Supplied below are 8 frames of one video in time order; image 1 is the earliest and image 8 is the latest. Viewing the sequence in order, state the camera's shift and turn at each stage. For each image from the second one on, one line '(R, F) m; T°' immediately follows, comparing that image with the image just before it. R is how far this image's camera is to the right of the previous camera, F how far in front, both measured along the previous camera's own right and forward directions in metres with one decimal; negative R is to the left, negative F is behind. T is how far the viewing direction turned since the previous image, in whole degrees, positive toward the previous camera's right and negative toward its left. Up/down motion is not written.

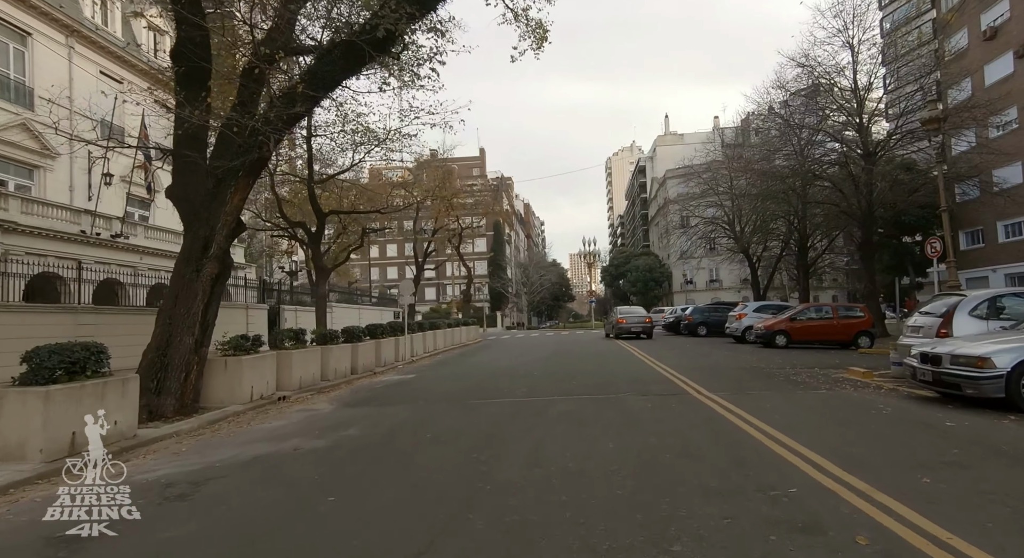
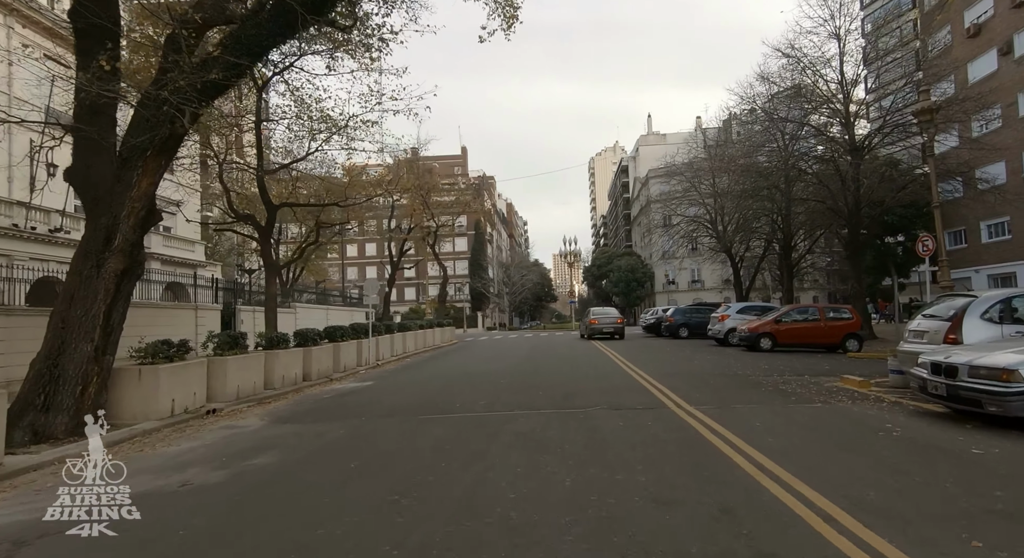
(+0.4, +1.1) m; +2°
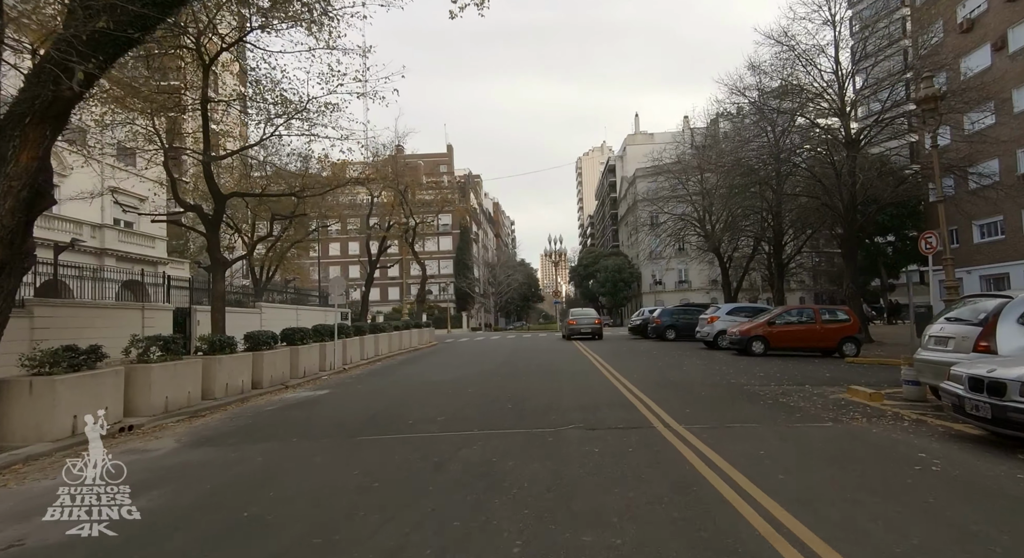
(+0.3, +1.2) m; +1°
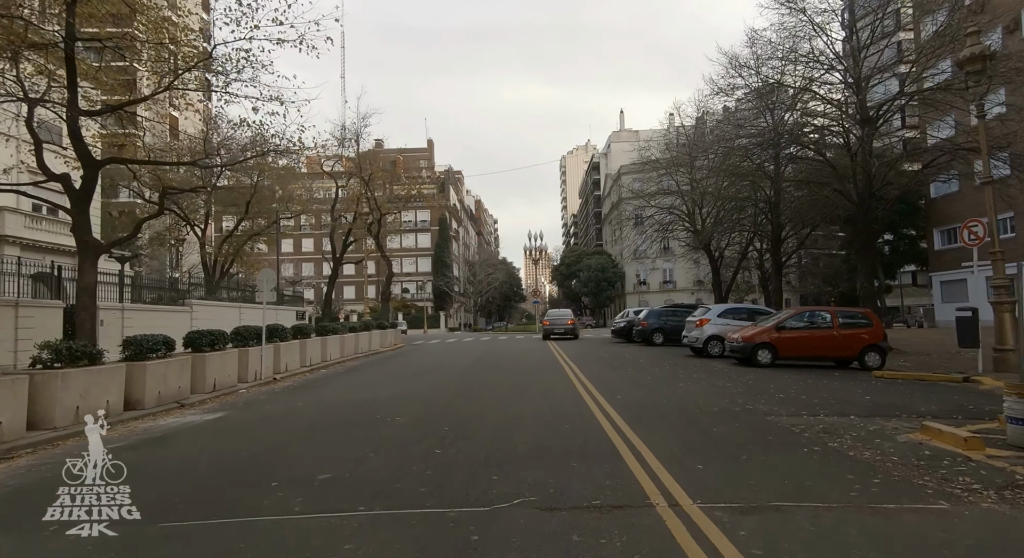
(+0.6, +2.5) m; +2°
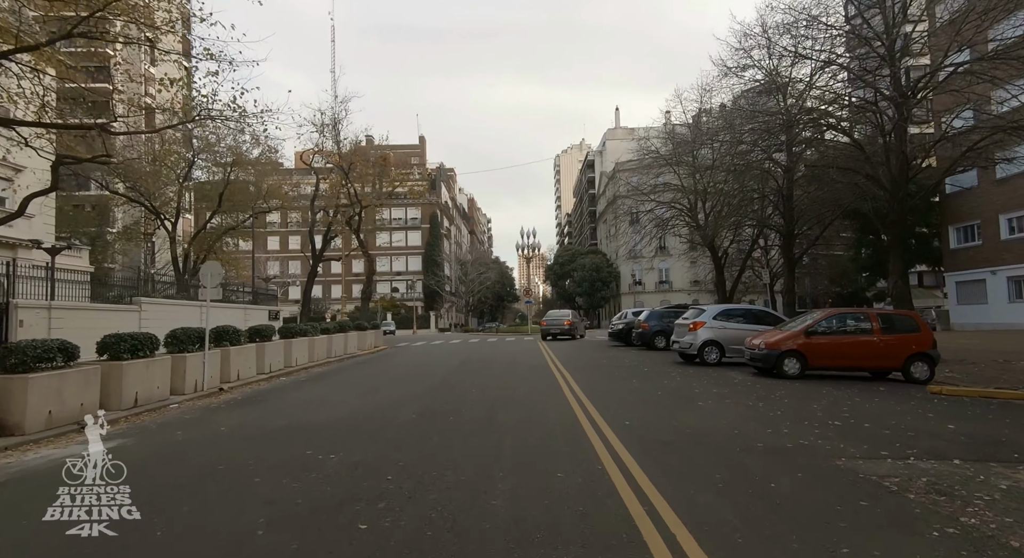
(+0.2, +1.9) m; +1°
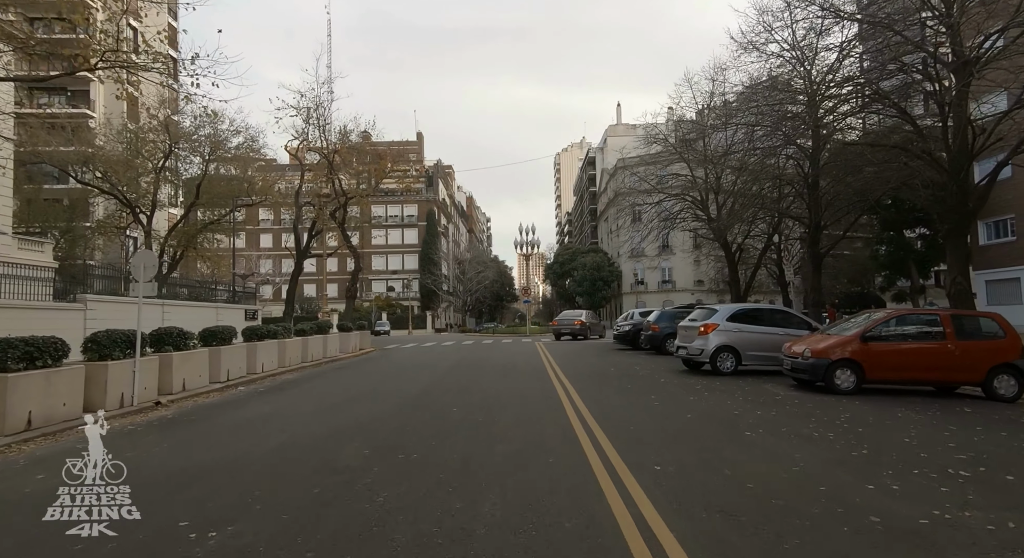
(+0.1, +2.0) m; 0°
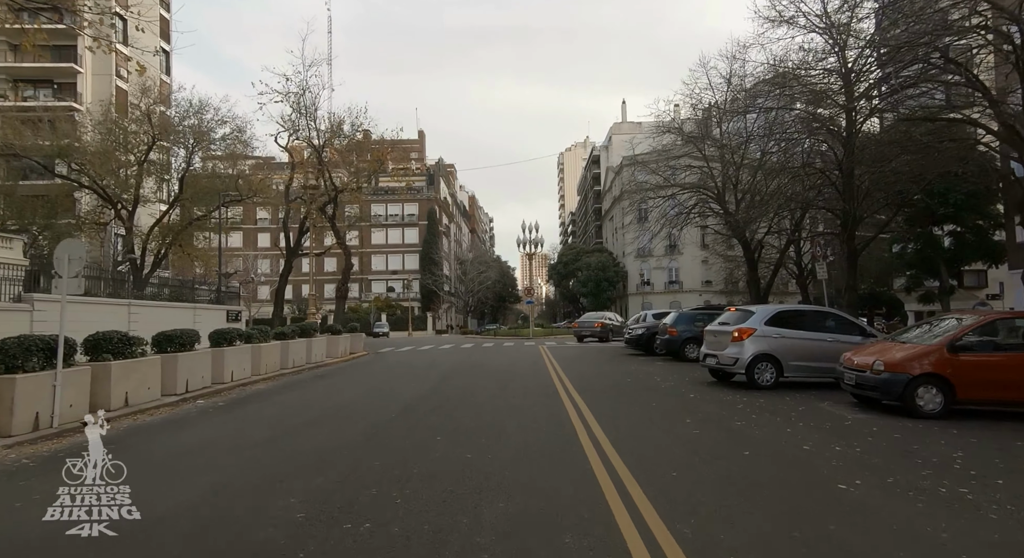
(0.0, +1.7) m; 0°
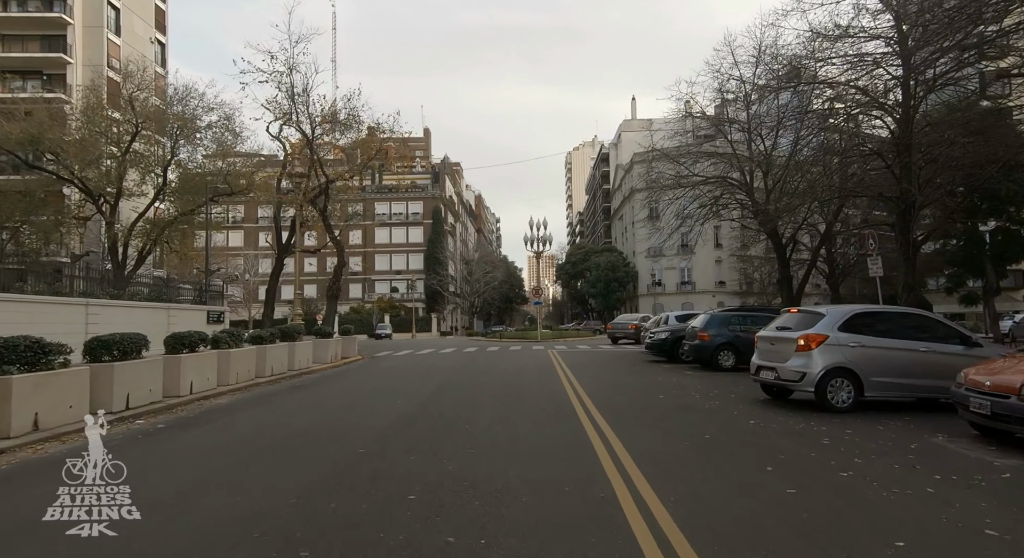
(0.0, +2.0) m; -1°
